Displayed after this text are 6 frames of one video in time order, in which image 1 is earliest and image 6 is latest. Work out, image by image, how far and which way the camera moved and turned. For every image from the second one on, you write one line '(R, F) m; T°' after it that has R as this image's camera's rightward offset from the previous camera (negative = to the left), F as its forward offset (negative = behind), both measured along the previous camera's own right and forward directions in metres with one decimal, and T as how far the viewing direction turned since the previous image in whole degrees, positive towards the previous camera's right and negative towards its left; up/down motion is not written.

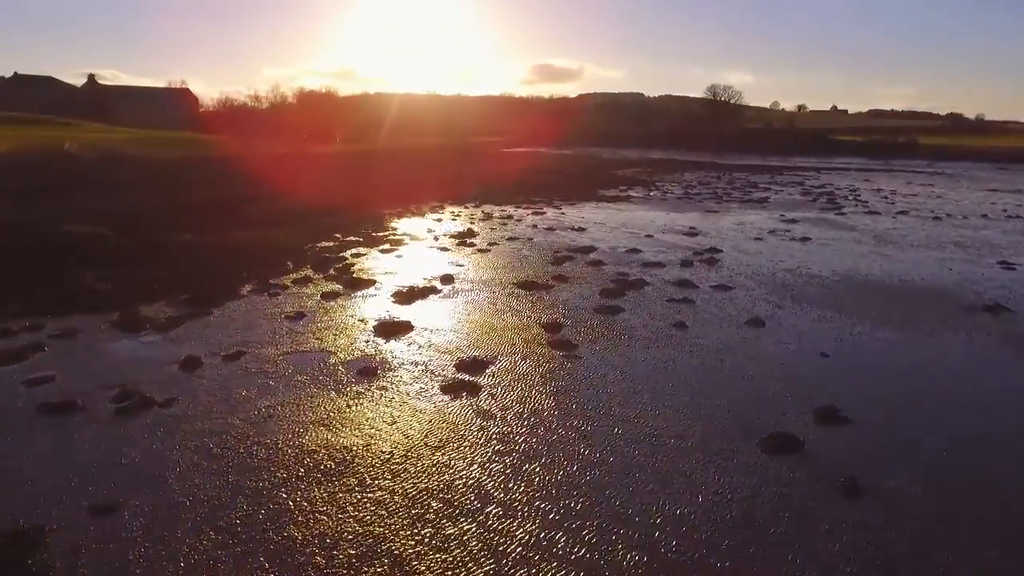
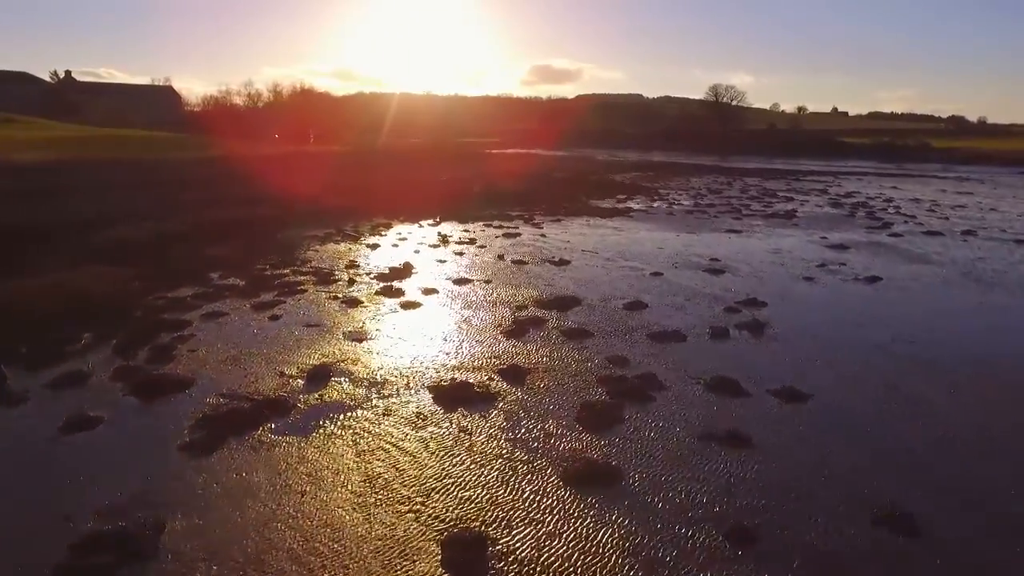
(+1.1, +7.6) m; 0°
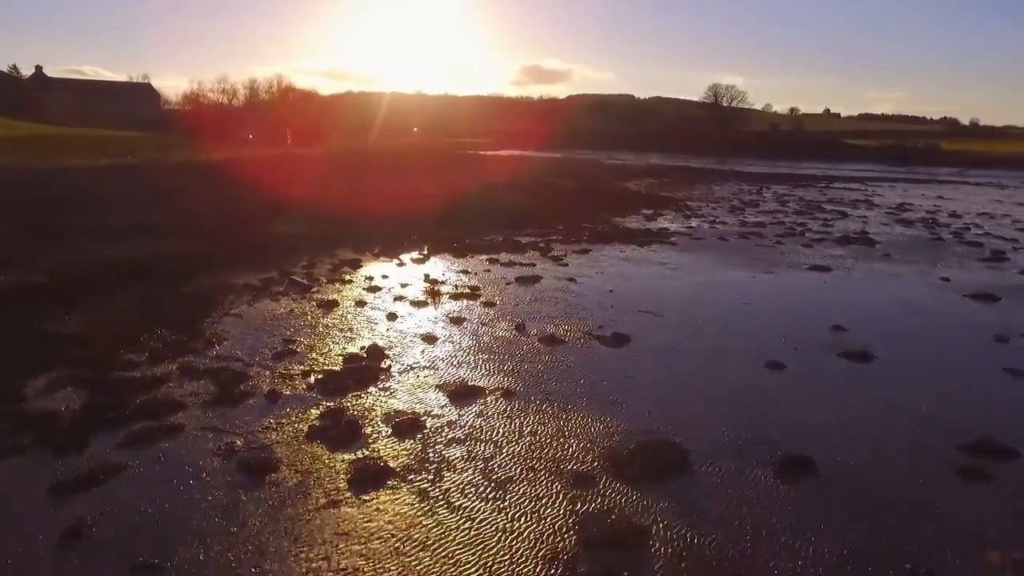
(-0.7, +7.5) m; +1°
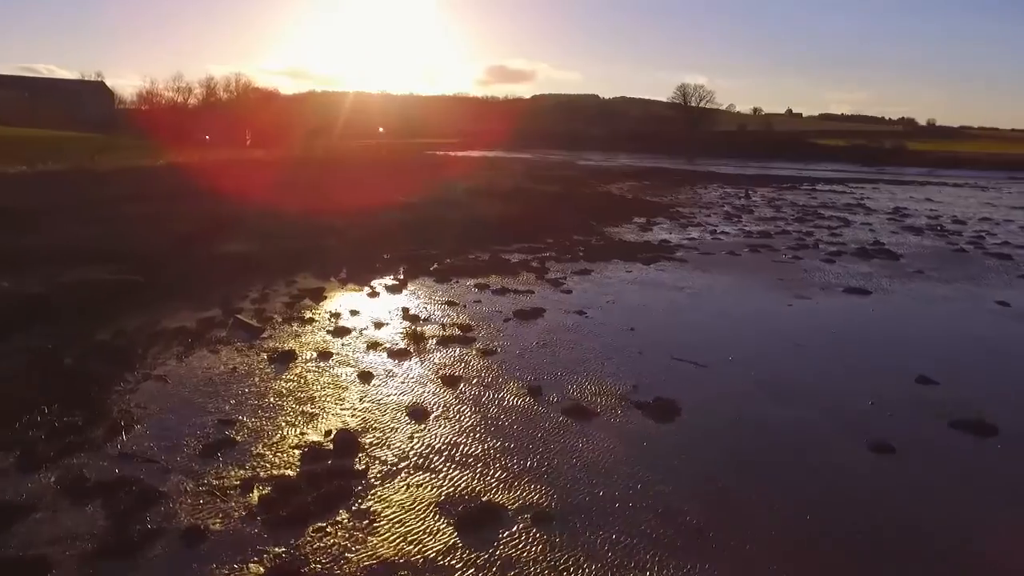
(-0.7, +3.3) m; +3°
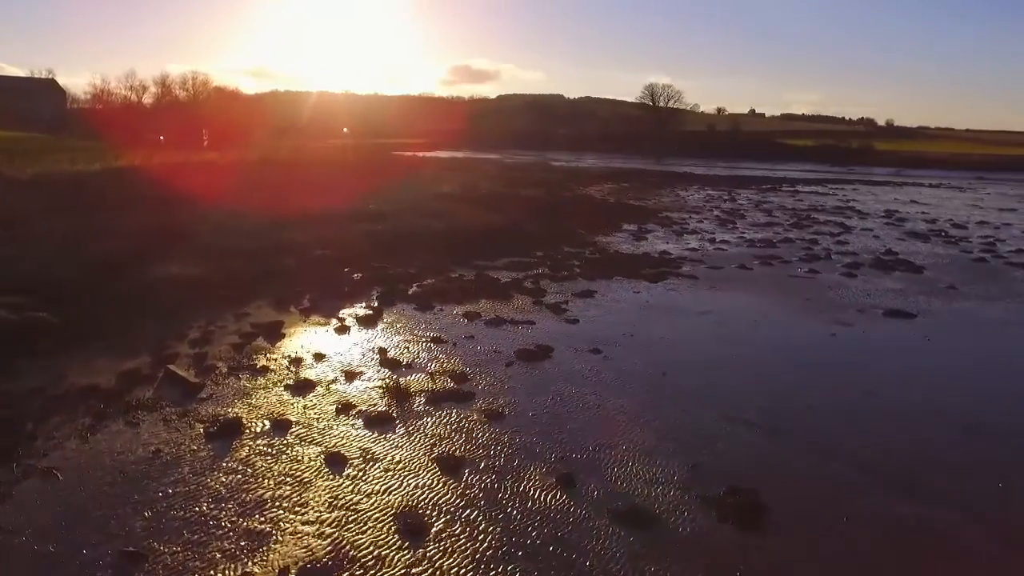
(-0.6, +2.8) m; +3°
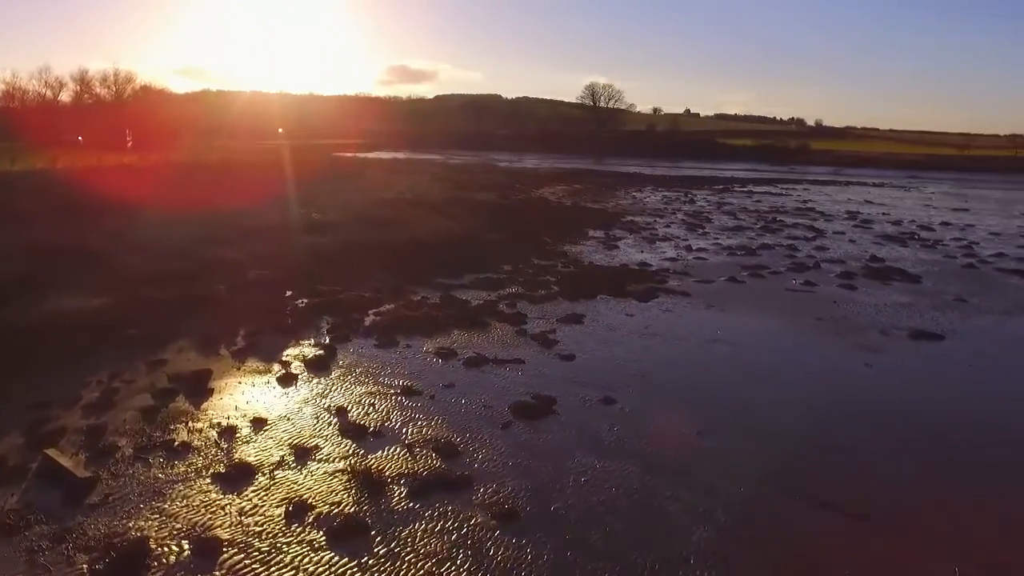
(-0.7, +2.7) m; +5°
